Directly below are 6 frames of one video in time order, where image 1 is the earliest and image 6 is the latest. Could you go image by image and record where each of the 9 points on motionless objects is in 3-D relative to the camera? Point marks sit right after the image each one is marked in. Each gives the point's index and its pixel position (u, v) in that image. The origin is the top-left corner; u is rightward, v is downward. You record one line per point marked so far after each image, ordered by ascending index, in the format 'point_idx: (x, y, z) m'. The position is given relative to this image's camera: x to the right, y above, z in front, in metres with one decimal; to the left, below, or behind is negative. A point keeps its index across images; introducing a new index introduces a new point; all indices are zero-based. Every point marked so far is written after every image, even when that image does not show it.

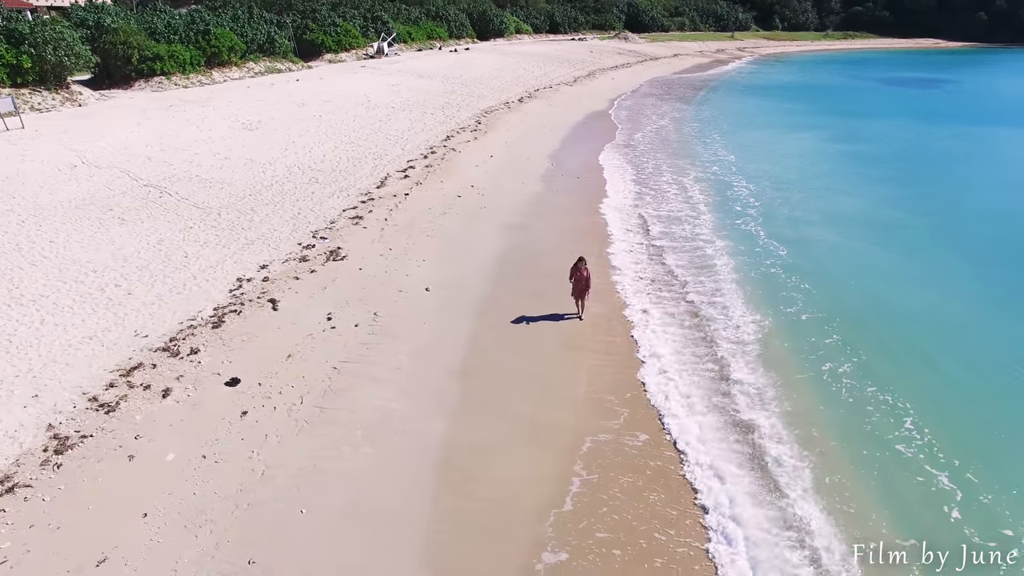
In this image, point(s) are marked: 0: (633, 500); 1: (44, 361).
0: (+1.8, -2.8, +8.2) m
1: (-7.2, -1.1, +9.8) m
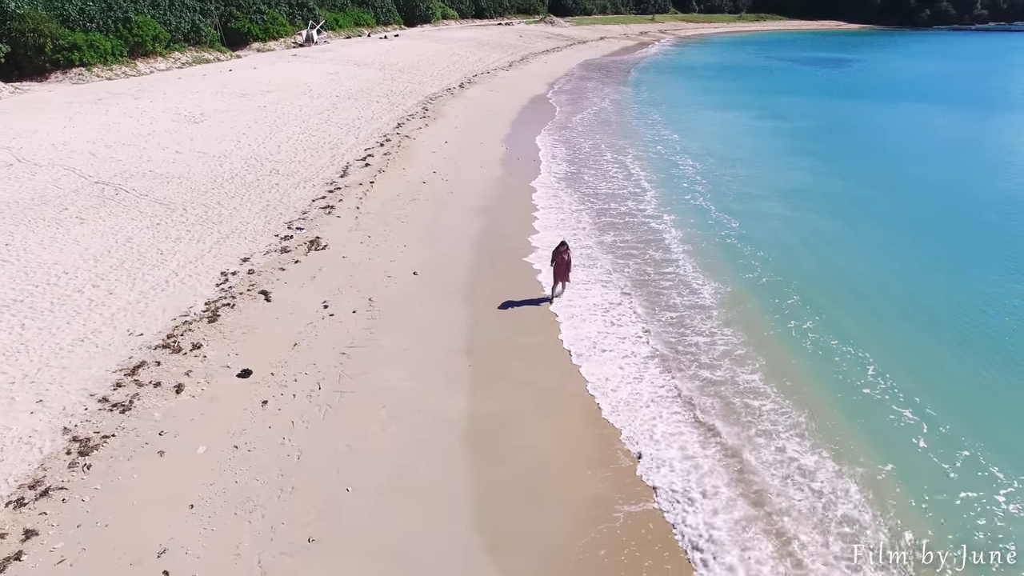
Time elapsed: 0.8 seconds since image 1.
0: (+2.2, -2.4, +8.9) m
1: (-7.0, -1.1, +9.5) m
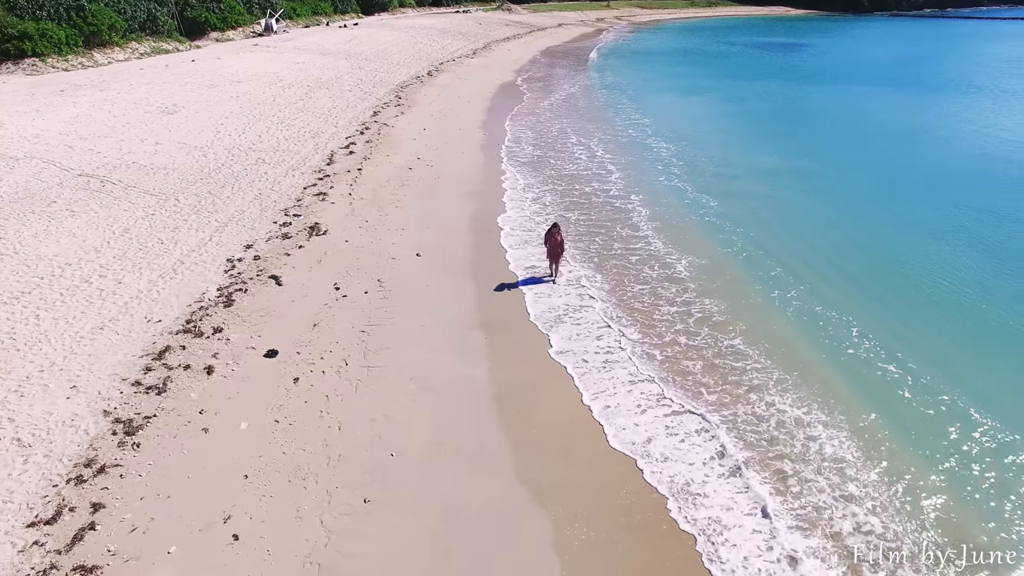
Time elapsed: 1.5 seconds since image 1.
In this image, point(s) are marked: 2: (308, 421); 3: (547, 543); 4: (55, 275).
0: (+2.6, -1.9, +9.6) m
1: (-6.7, -1.0, +9.5) m
2: (-2.8, -1.8, +8.6) m
3: (+0.4, -2.9, +7.3) m
4: (-8.4, +0.2, +11.6) m
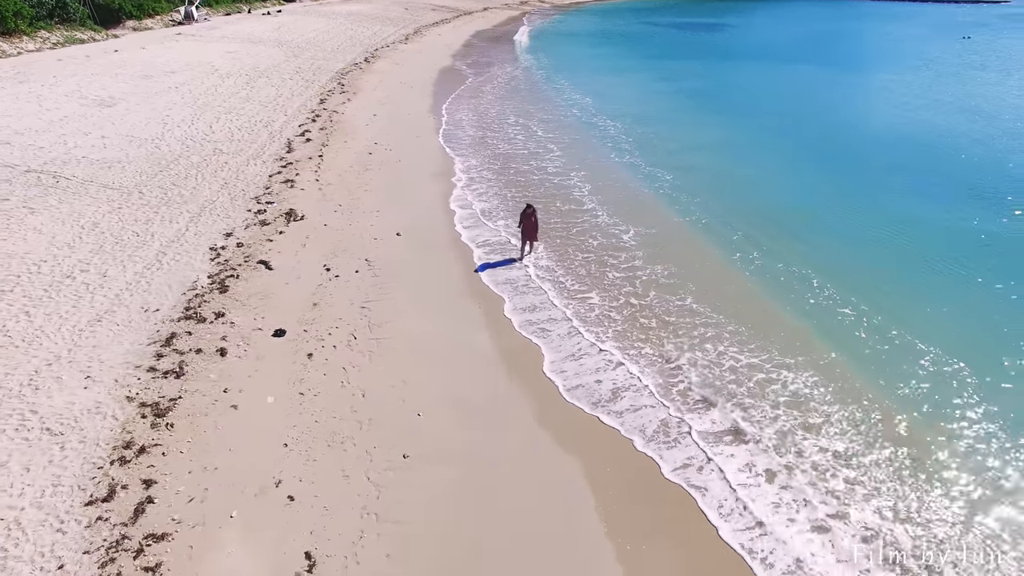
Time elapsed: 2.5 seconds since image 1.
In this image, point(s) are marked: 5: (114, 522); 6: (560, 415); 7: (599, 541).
0: (+2.7, -1.2, +10.5) m
1: (-6.6, -0.8, +9.4) m
2: (-2.6, -1.4, +9.0) m
3: (+0.8, -2.4, +8.0) m
4: (-8.6, +0.3, +11.3) m
5: (-4.1, -2.4, +6.6) m
6: (+0.7, -1.7, +9.1) m
7: (+1.0, -2.9, +7.2) m
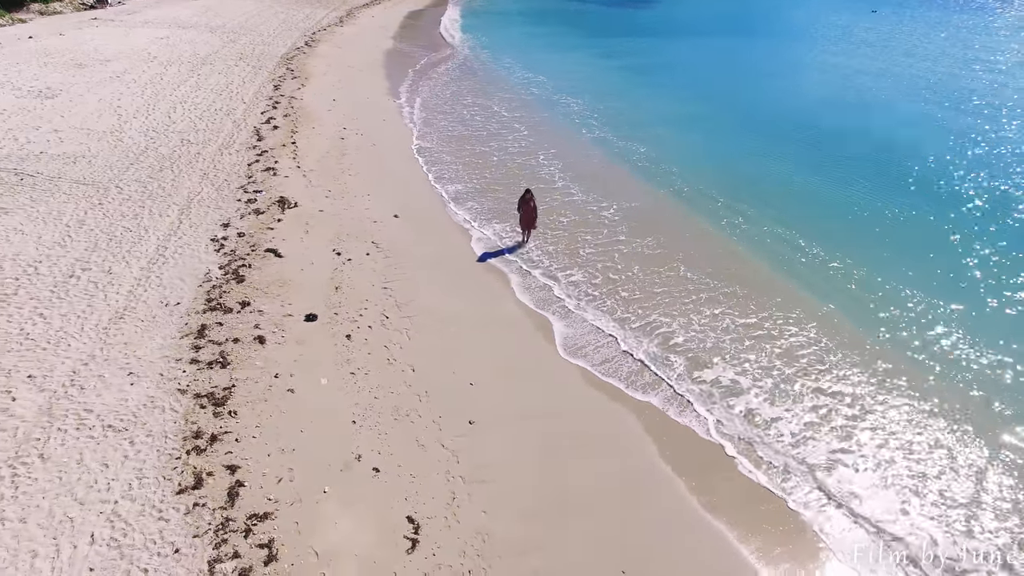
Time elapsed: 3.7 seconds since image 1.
0: (+3.1, -0.6, +11.2) m
1: (-6.0, -0.8, +9.2) m
2: (-1.9, -1.2, +9.2) m
3: (+1.6, -1.9, +8.6) m
4: (-8.2, +0.2, +10.8) m
5: (-3.1, -2.3, +6.7) m
6: (+1.3, -1.2, +9.6) m
7: (+1.9, -2.5, +7.9) m
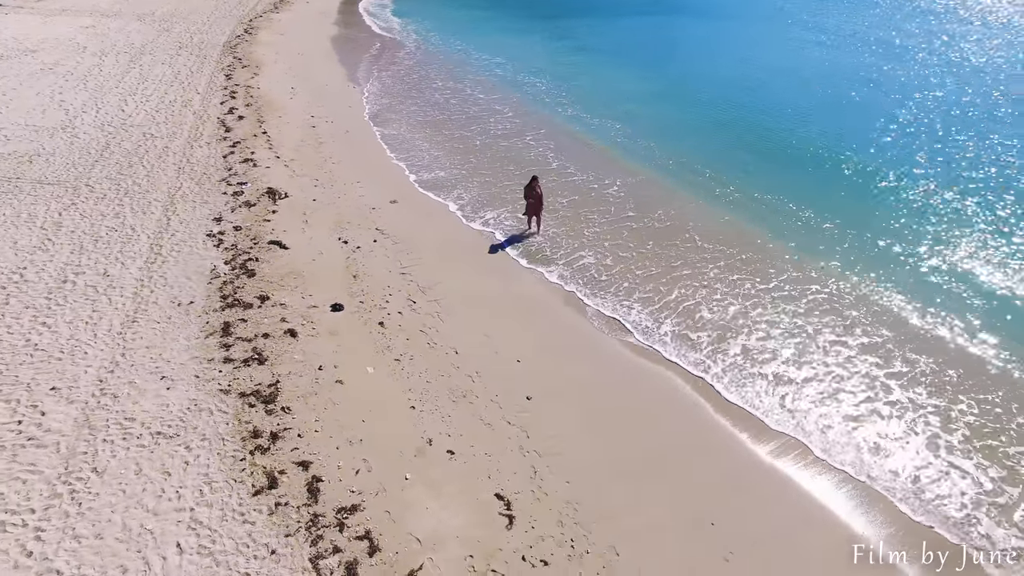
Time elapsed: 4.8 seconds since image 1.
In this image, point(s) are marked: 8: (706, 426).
0: (+3.5, 0.0, +11.5) m
1: (-5.4, -0.8, +8.6) m
2: (-1.3, -0.9, +9.0) m
3: (+2.4, -1.5, +8.7) m
4: (-7.8, +0.1, +10.0) m
5: (-2.2, -2.2, +6.4) m
6: (+1.9, -0.8, +9.7) m
7: (+2.7, -2.0, +8.1) m
8: (+2.6, -1.8, +8.4) m
